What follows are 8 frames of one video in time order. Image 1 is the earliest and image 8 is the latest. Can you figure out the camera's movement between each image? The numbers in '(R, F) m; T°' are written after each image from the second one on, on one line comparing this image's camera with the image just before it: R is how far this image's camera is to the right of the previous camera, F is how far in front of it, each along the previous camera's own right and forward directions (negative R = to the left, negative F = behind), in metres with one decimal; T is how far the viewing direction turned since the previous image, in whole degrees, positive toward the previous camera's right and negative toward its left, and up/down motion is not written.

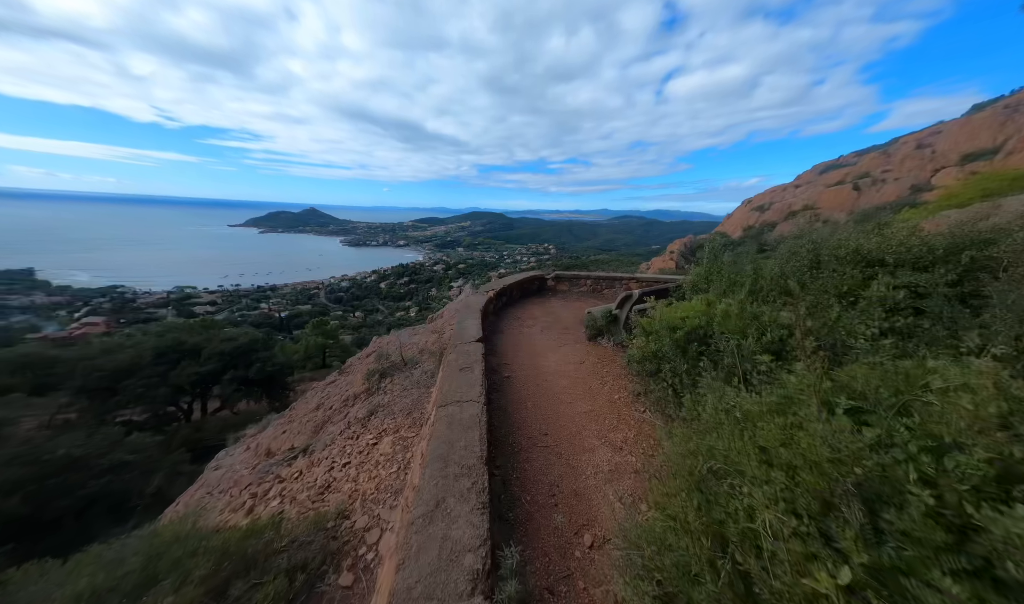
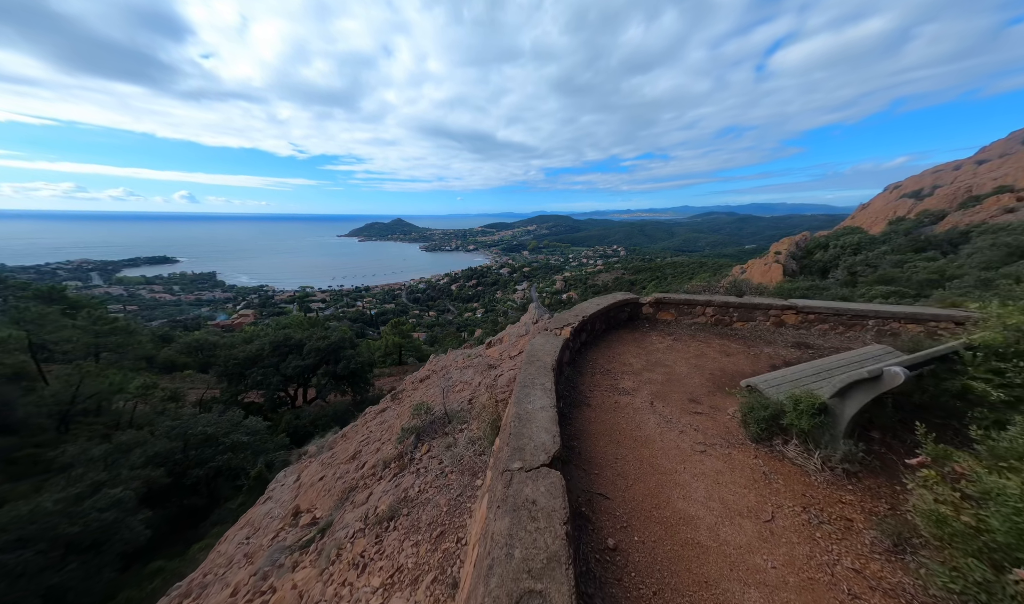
(-0.1, +0.6) m; -12°
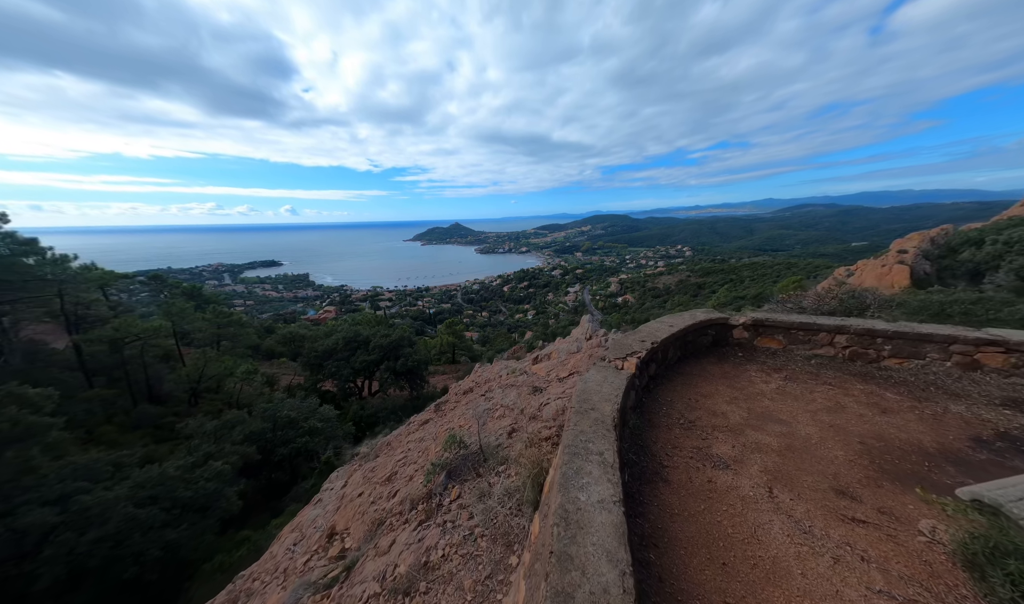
(0.0, +0.2) m; -10°
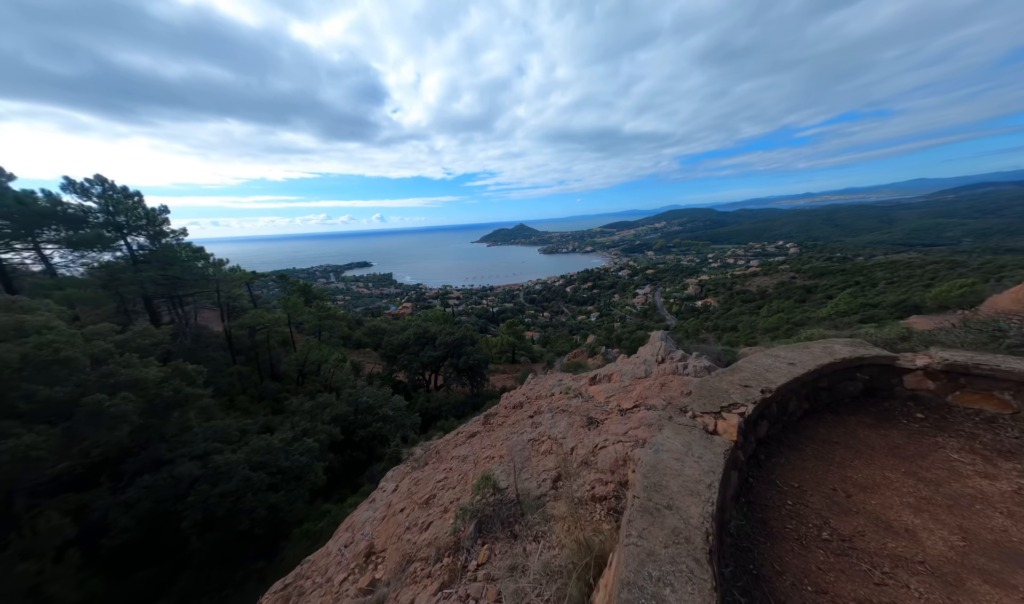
(0.0, +0.2) m; -12°
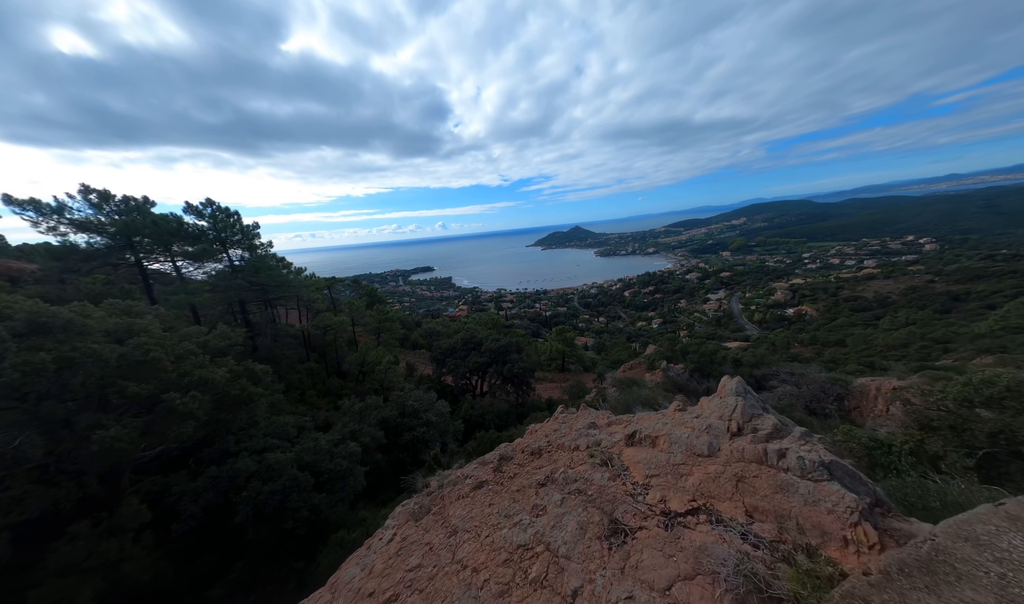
(+0.3, +0.7) m; -10°
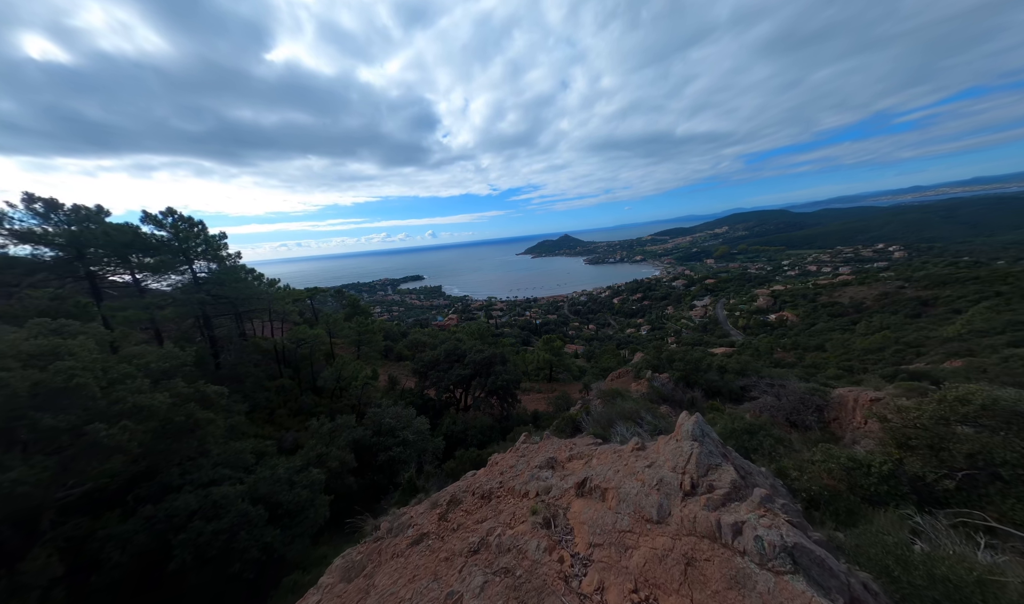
(+0.4, +0.3) m; +2°
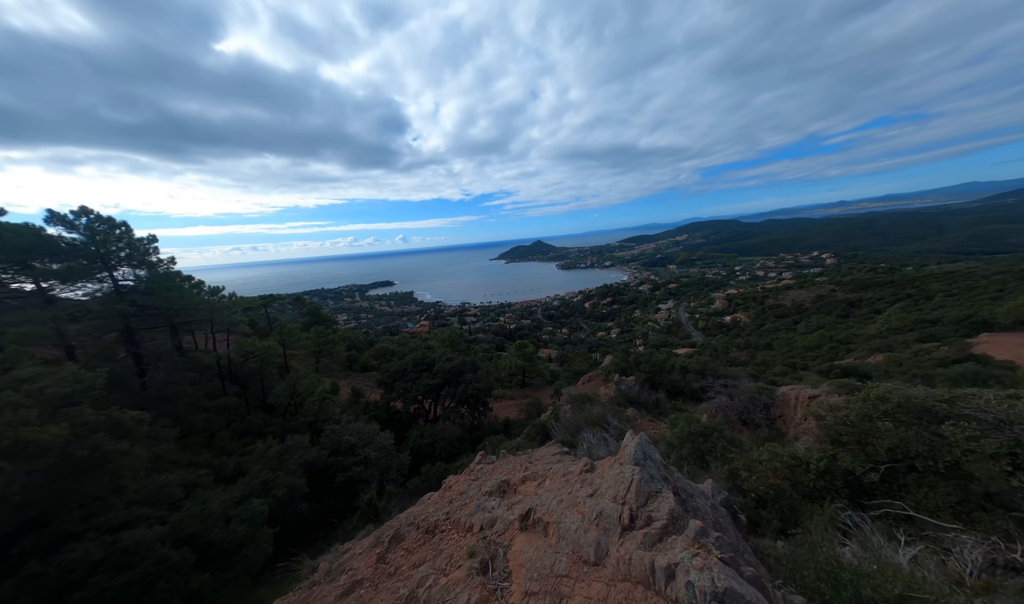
(+0.2, +0.1) m; +5°
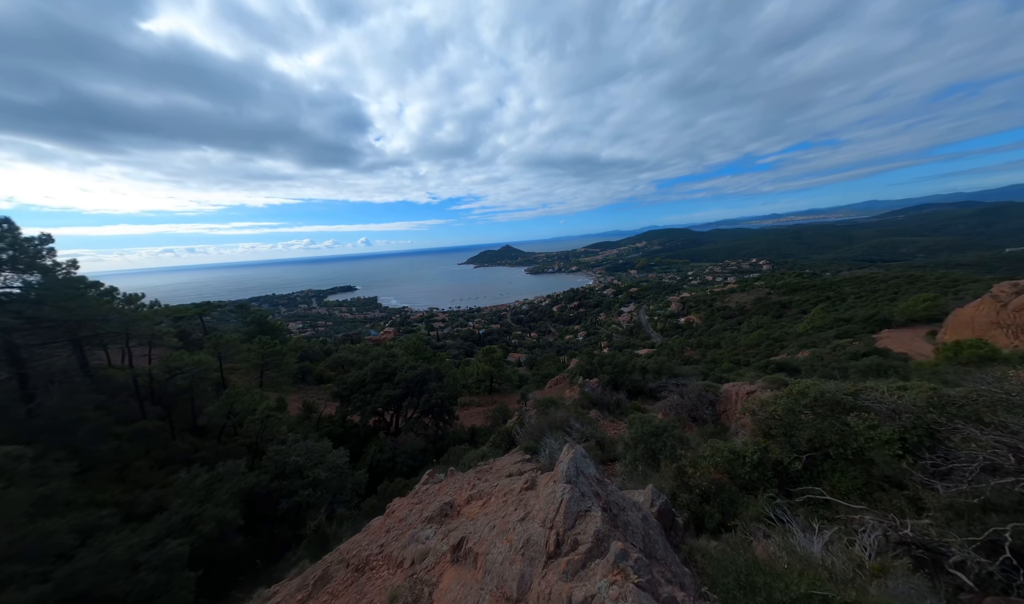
(+0.2, +0.1) m; +7°
